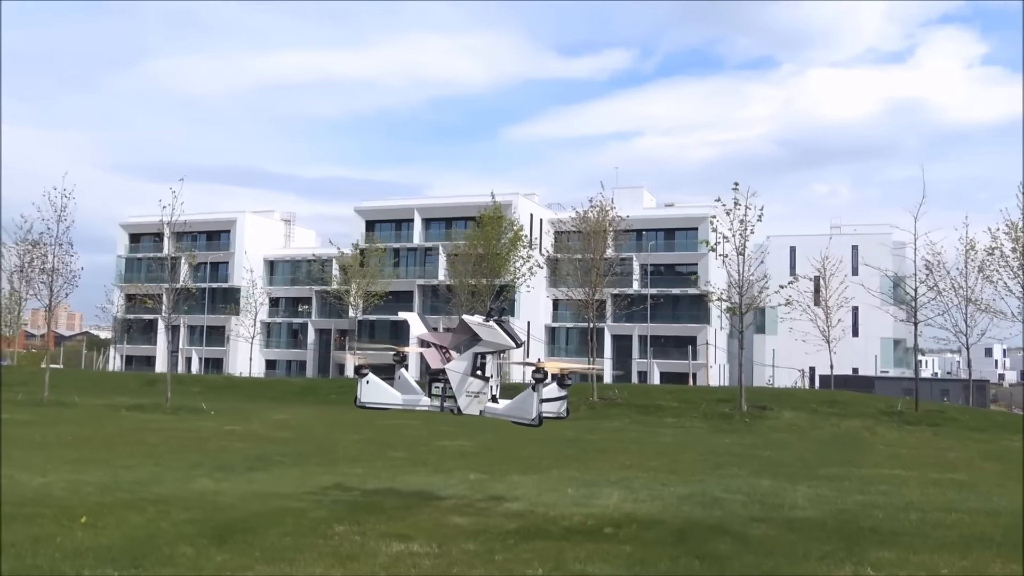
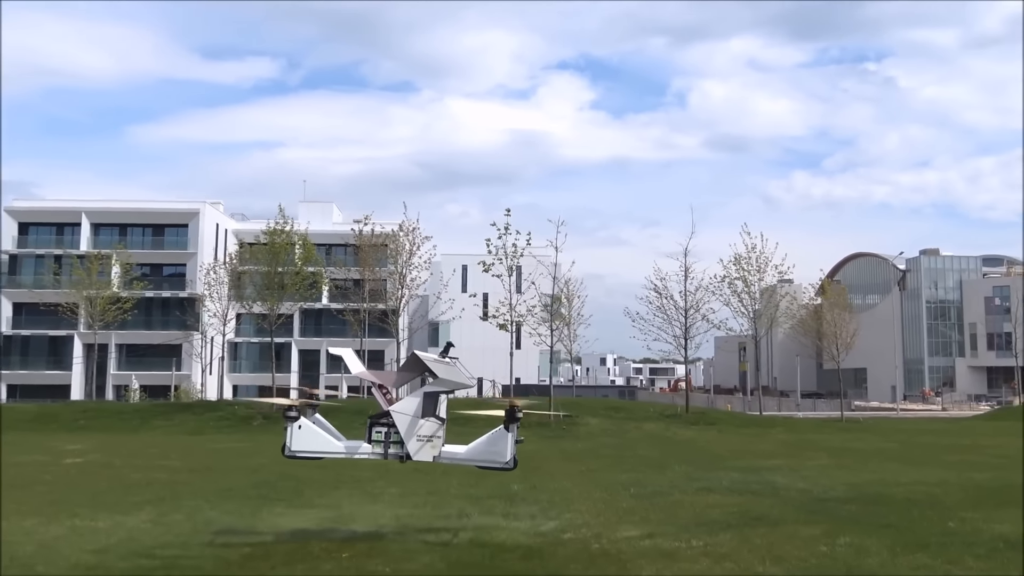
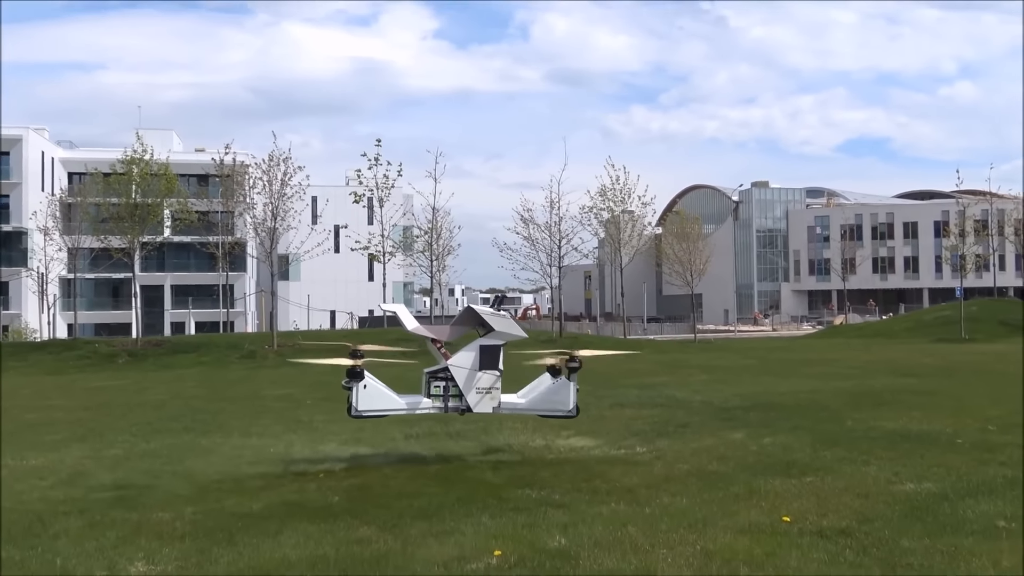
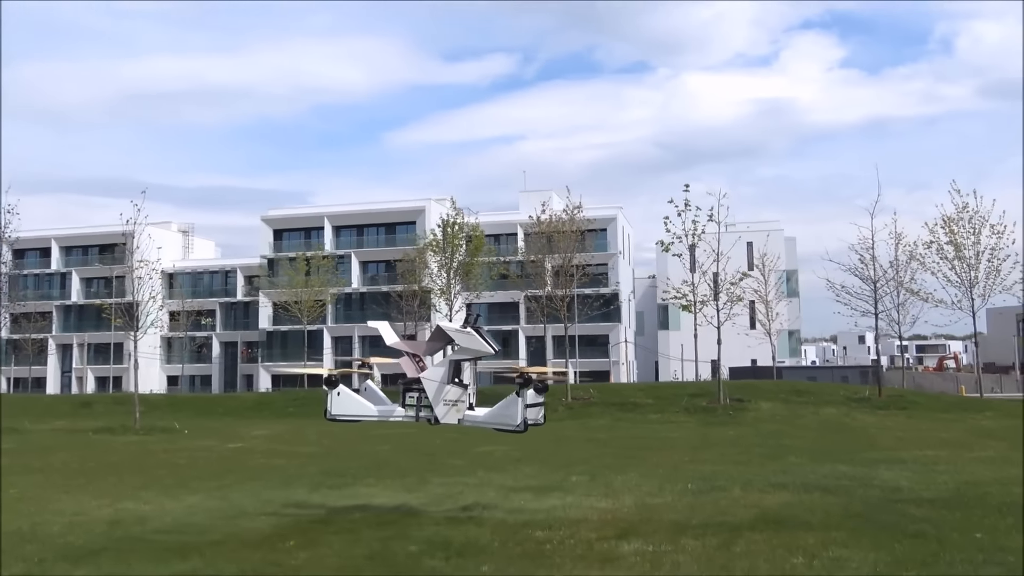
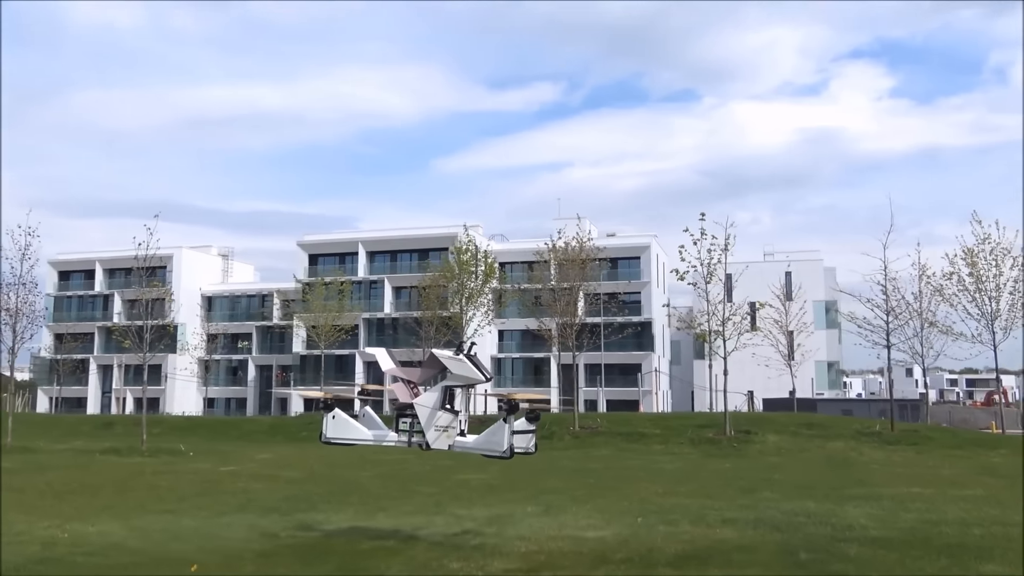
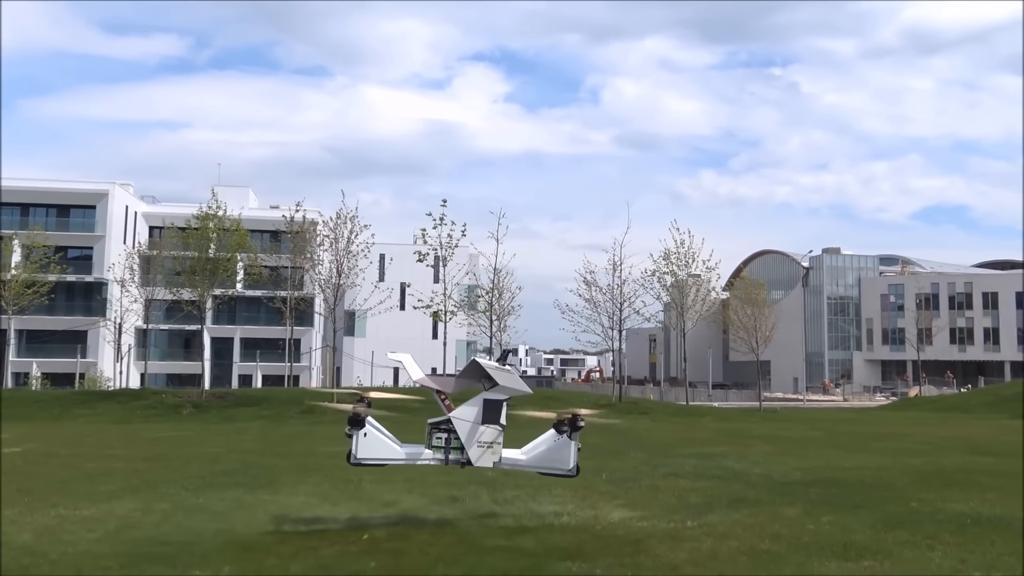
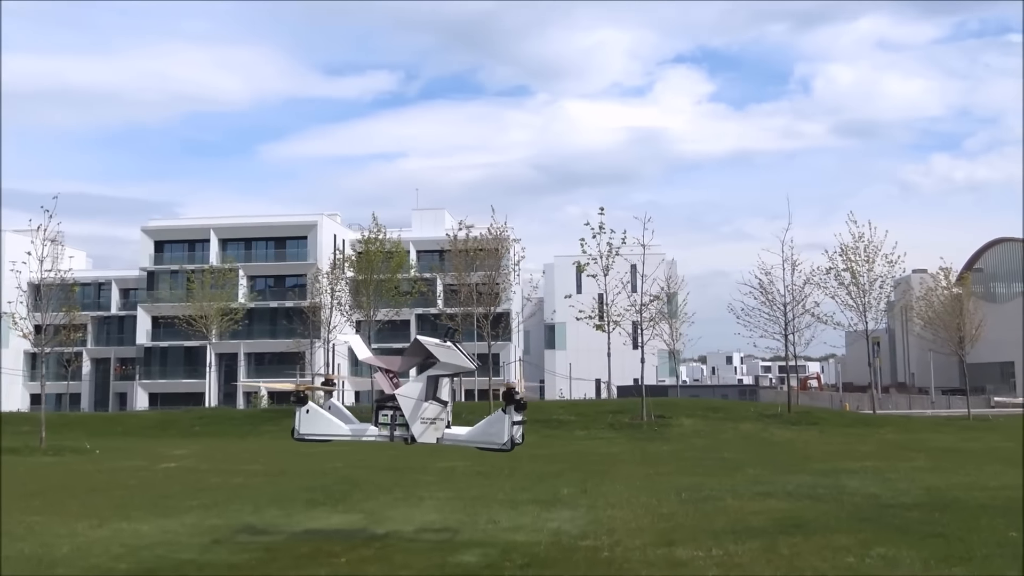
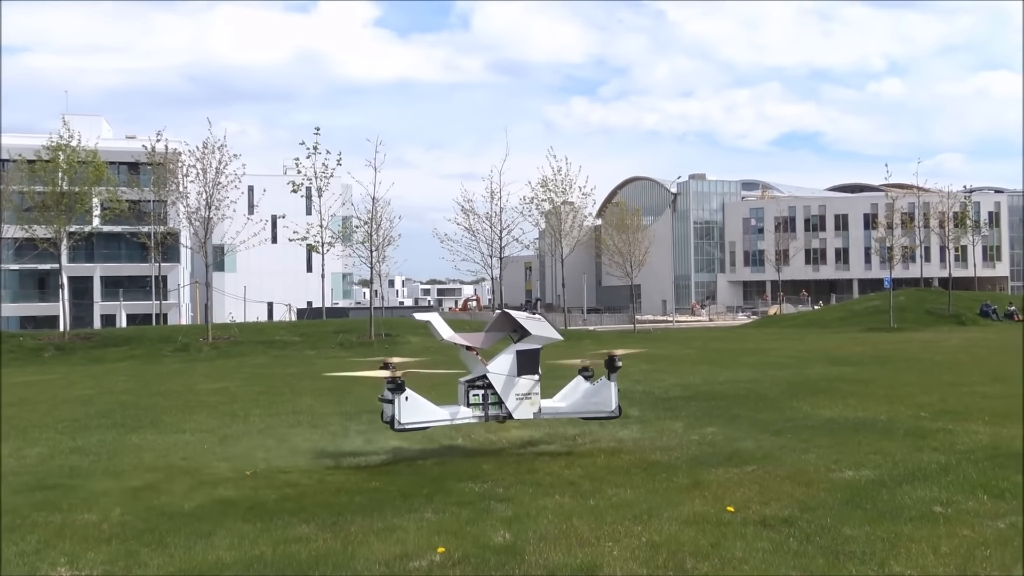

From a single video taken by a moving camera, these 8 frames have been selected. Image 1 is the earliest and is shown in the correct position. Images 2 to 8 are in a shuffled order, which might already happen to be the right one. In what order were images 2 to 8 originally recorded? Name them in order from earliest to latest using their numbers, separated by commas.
5, 4, 7, 2, 6, 3, 8
